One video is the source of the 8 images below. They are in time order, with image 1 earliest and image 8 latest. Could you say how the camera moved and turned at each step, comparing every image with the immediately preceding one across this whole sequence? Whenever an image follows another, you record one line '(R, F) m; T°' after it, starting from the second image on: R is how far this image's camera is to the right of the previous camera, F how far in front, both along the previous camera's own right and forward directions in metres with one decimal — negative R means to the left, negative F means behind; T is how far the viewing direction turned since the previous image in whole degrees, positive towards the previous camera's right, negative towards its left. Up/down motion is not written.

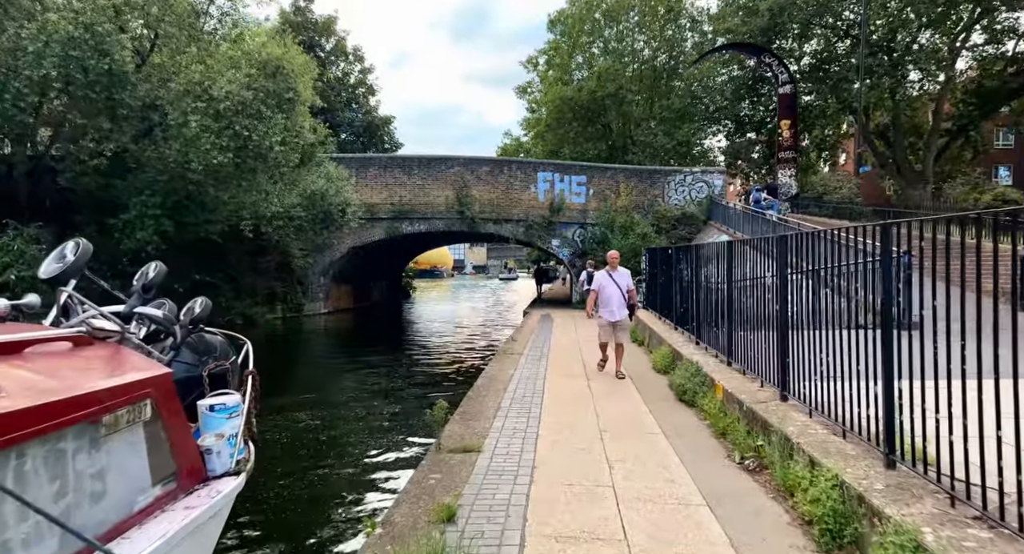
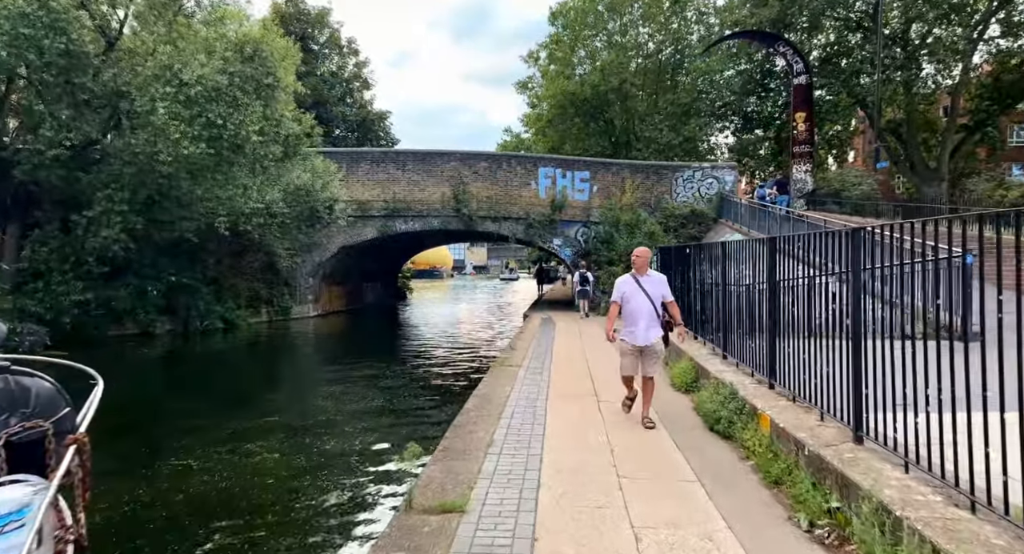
(+0.1, +1.4) m; 0°
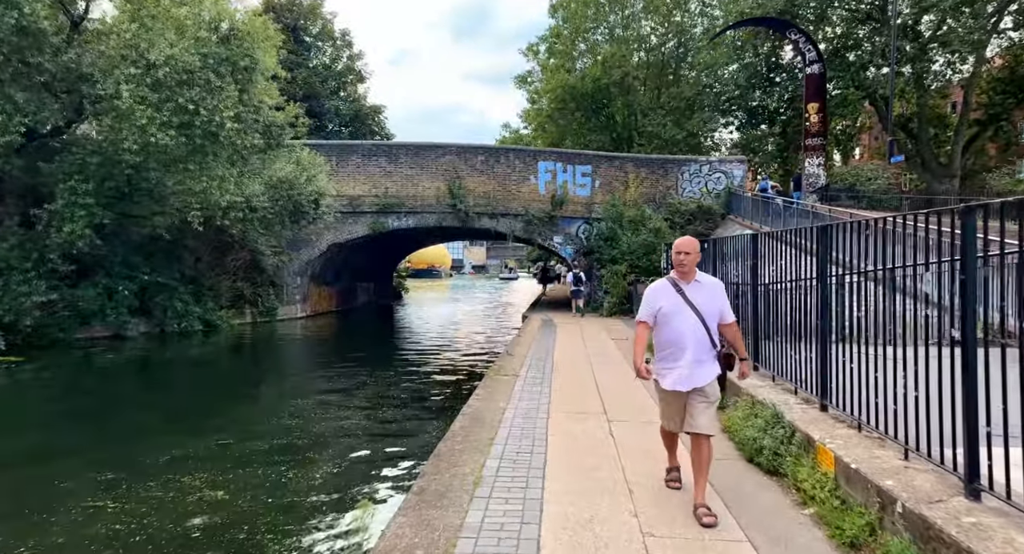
(0.0, +1.2) m; 0°
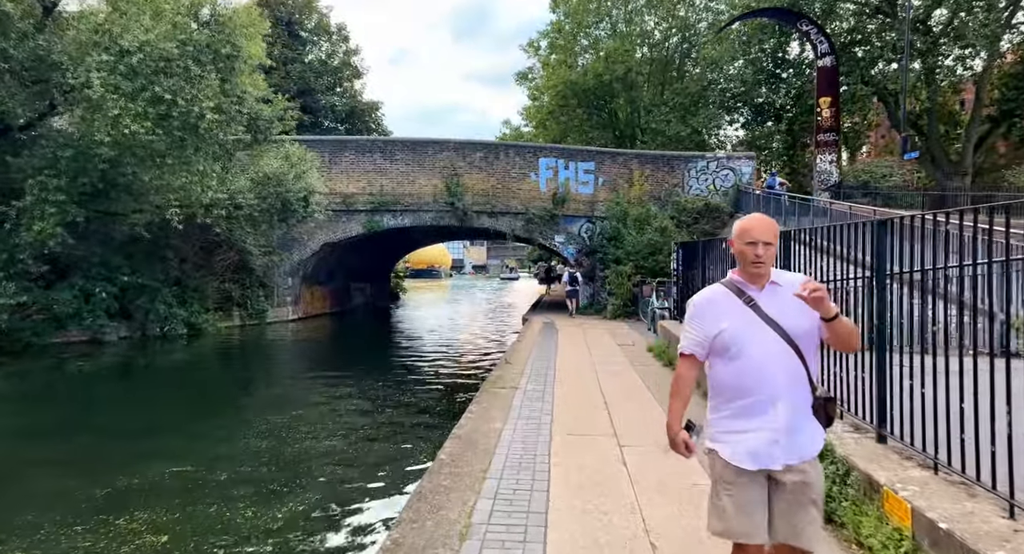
(0.0, +0.9) m; 0°
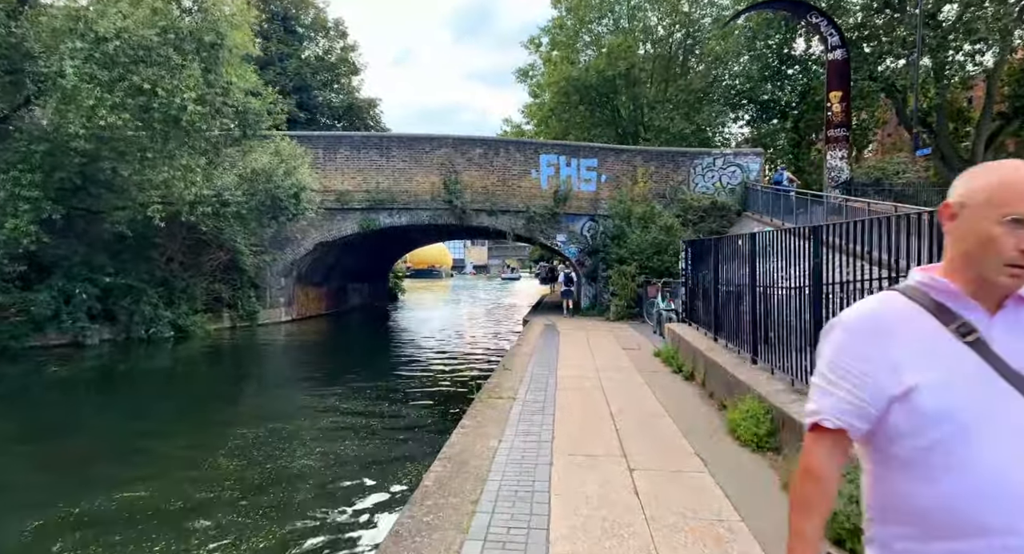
(+0.1, +0.7) m; 0°
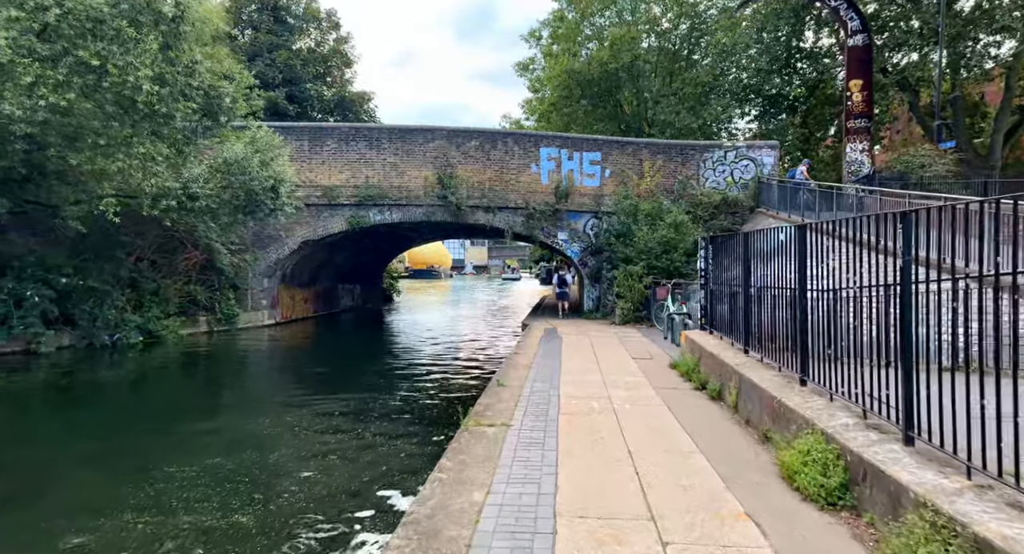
(+0.1, +1.4) m; 0°
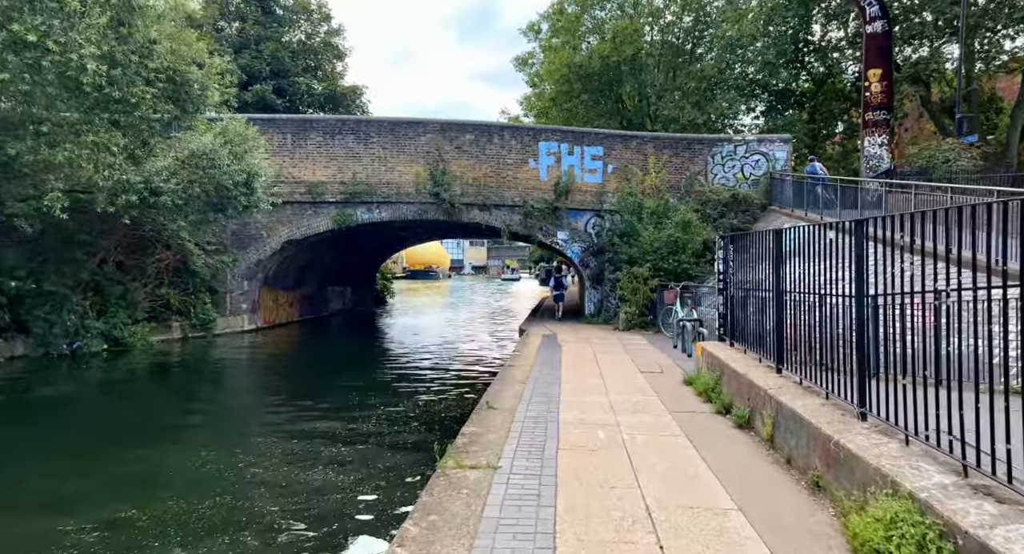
(+0.1, +1.2) m; 0°
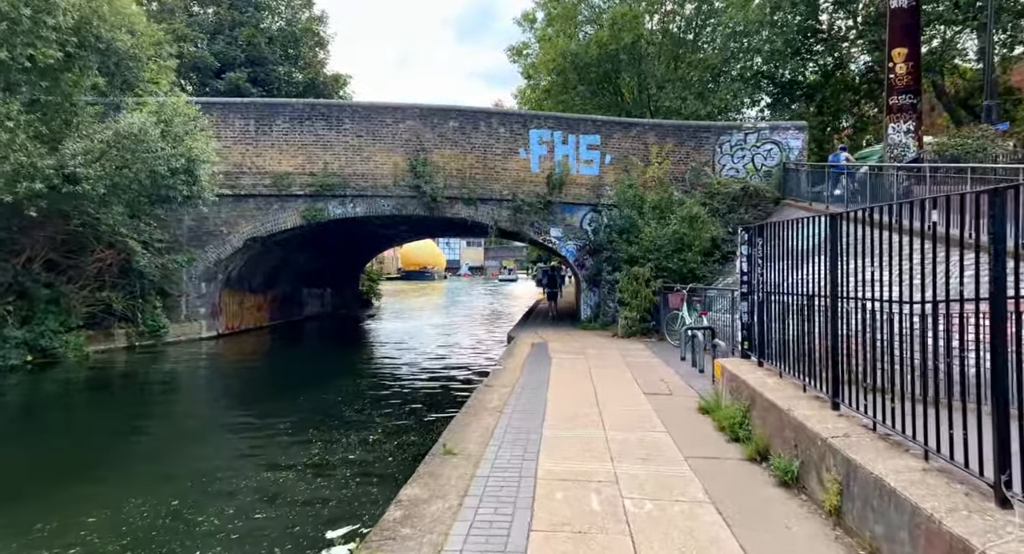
(+0.3, +1.9) m; 0°
